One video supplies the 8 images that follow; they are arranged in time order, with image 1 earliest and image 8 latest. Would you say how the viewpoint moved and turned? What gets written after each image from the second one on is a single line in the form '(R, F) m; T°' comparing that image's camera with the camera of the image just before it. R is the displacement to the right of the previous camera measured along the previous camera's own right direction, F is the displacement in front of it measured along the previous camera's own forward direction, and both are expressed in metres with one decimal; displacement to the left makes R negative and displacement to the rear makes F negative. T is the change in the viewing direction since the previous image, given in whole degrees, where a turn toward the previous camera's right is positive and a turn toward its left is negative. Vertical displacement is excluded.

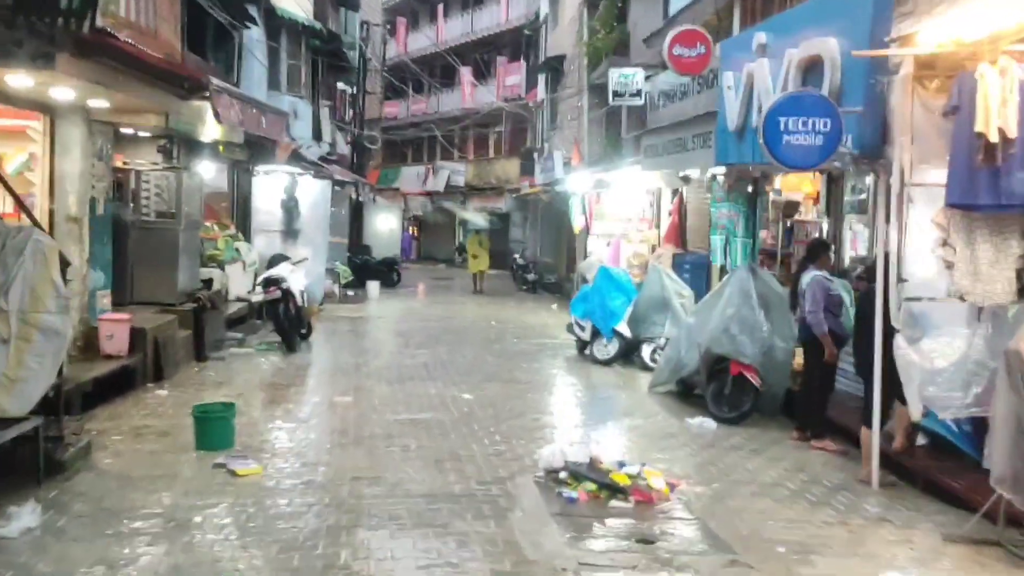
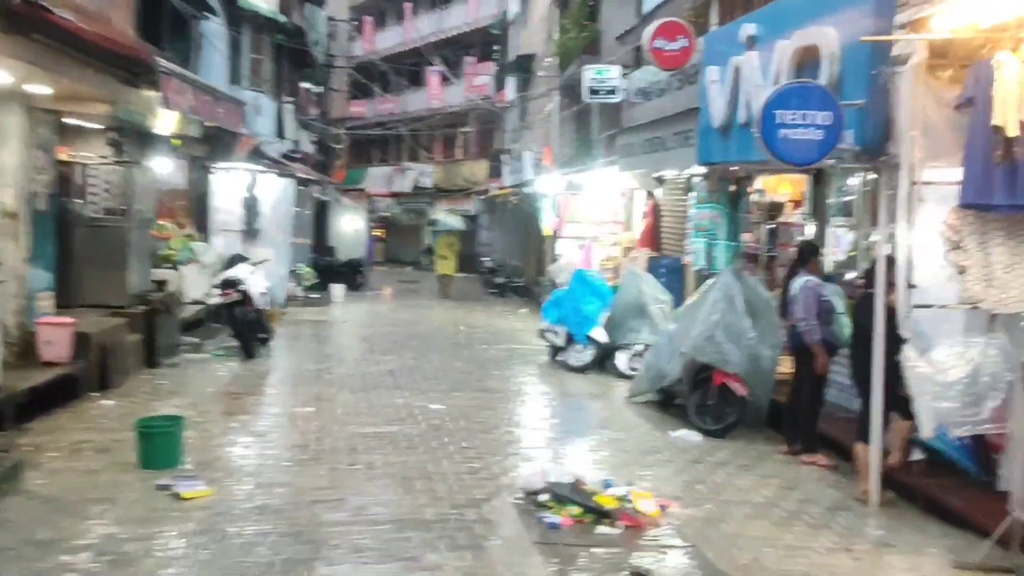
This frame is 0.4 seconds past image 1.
(-0.1, +0.5) m; +2°
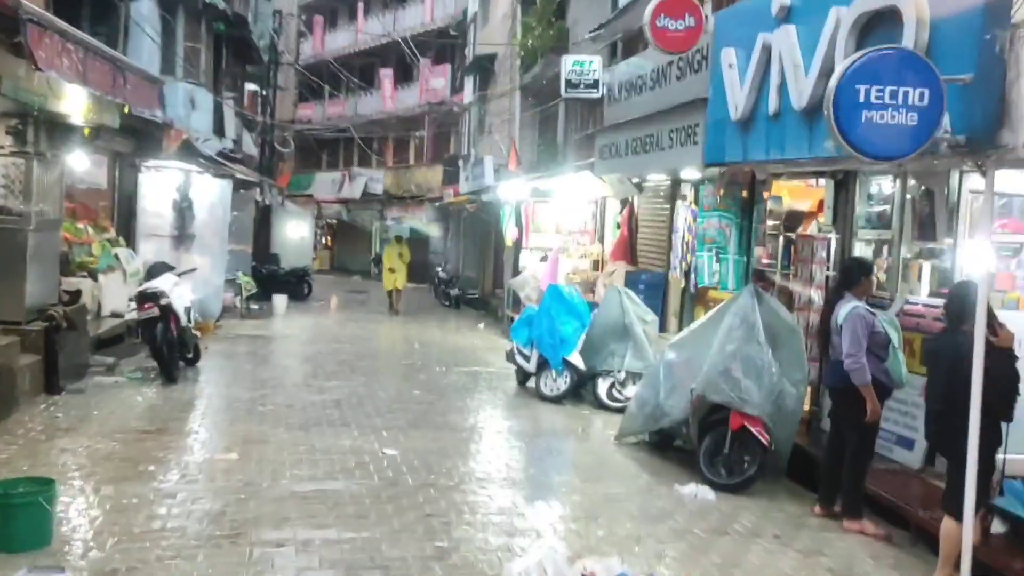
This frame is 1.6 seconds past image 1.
(-0.2, +1.5) m; +3°
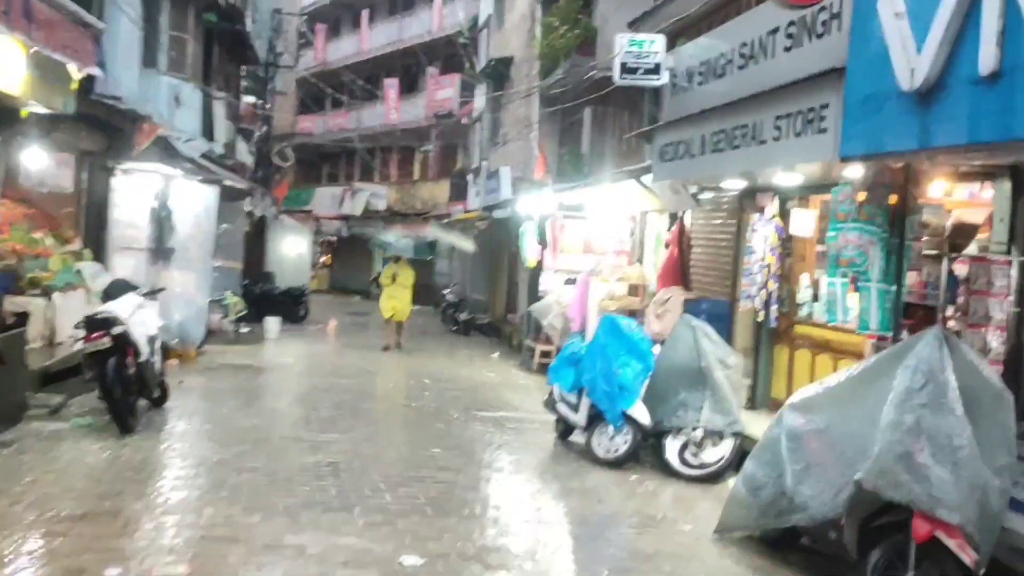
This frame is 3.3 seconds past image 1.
(-0.4, +2.1) m; 0°
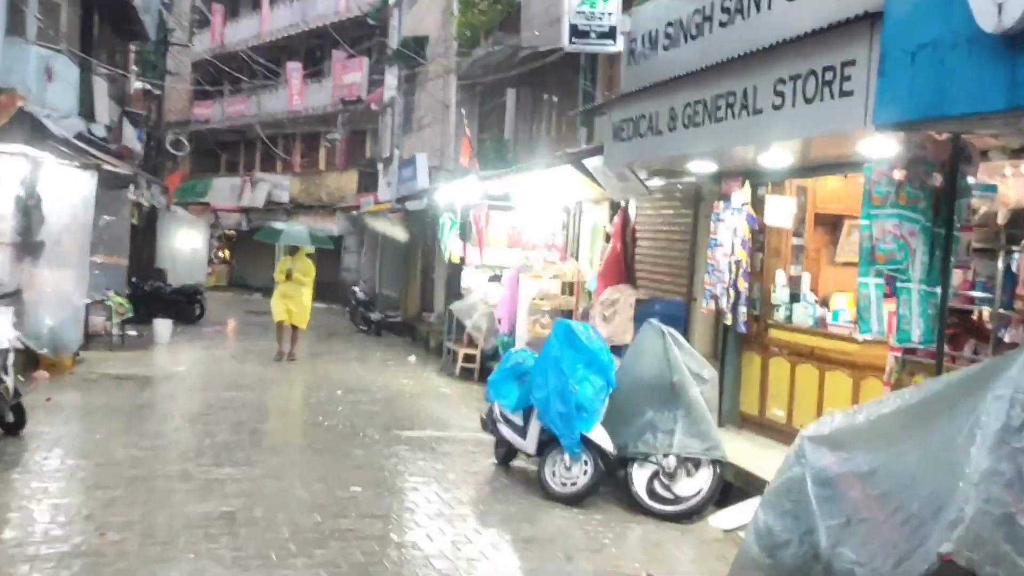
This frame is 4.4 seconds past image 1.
(-0.2, +1.4) m; +5°
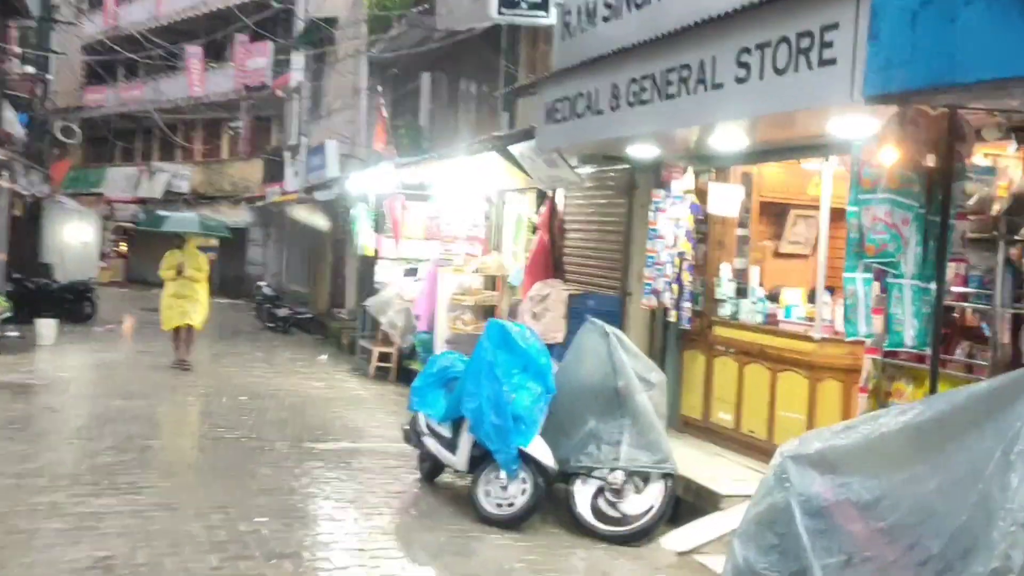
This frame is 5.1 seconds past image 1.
(-0.1, +0.7) m; +5°
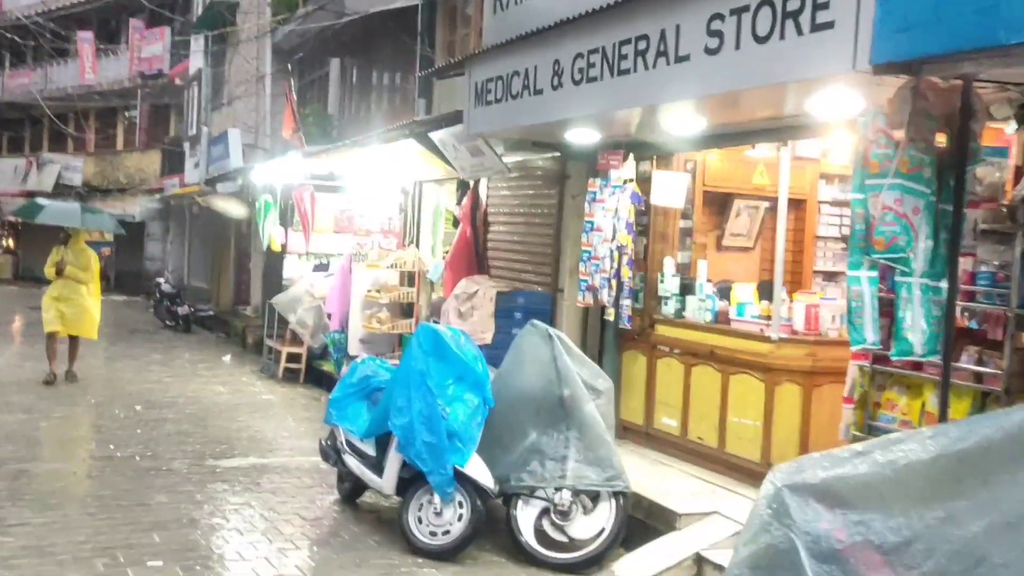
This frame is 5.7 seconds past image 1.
(-0.1, +0.7) m; +5°
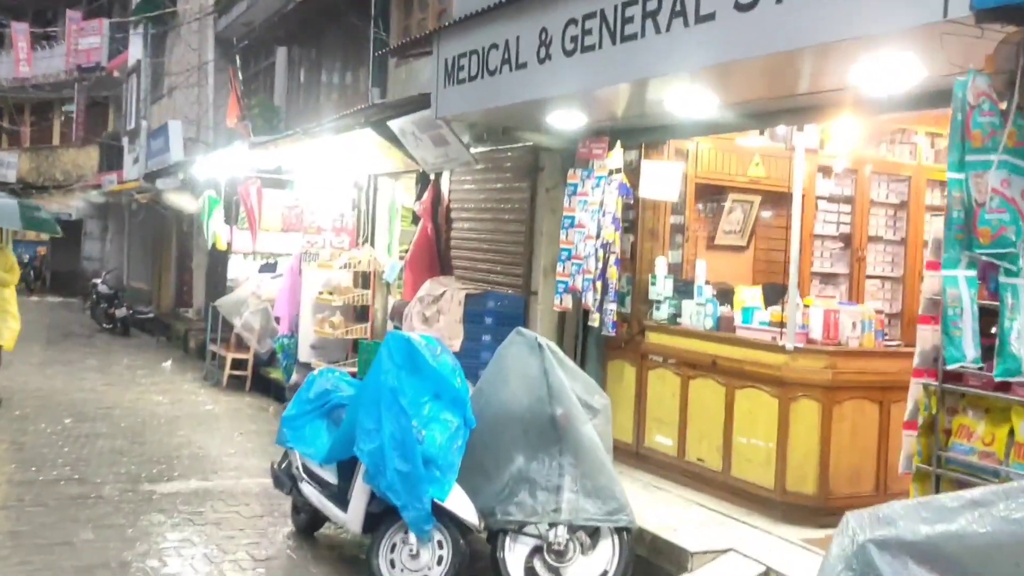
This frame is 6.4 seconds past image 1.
(-0.2, +0.8) m; +3°
